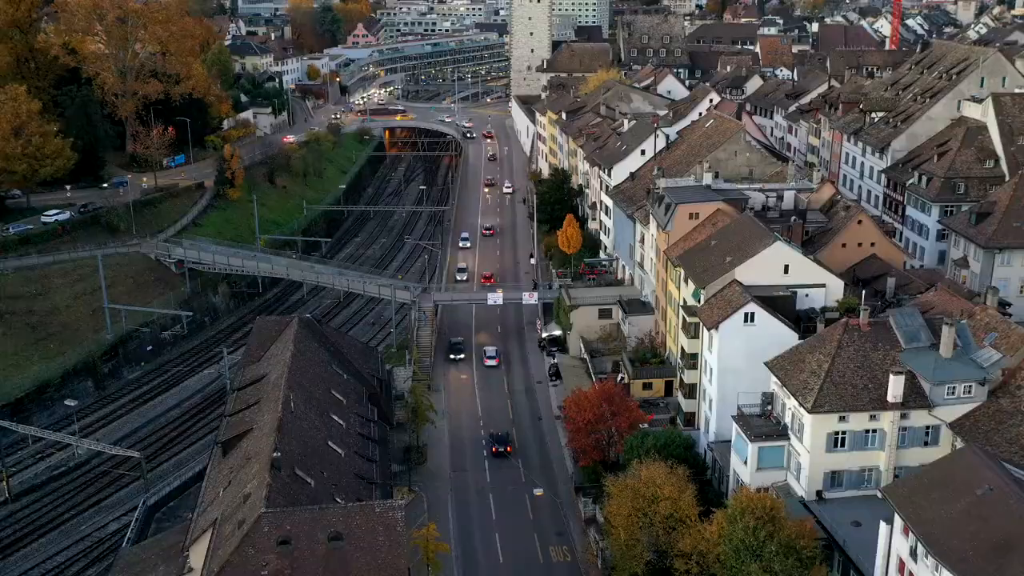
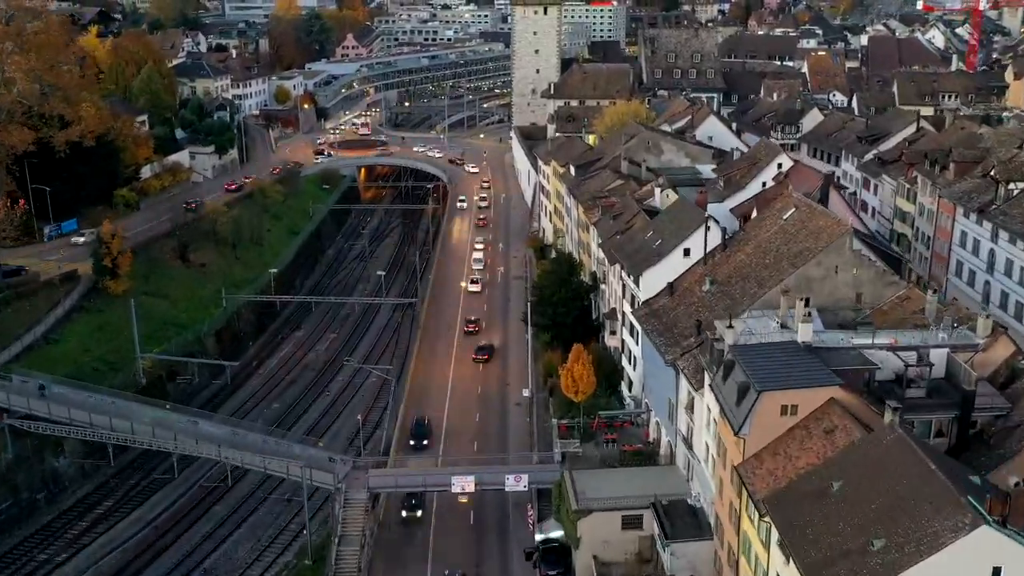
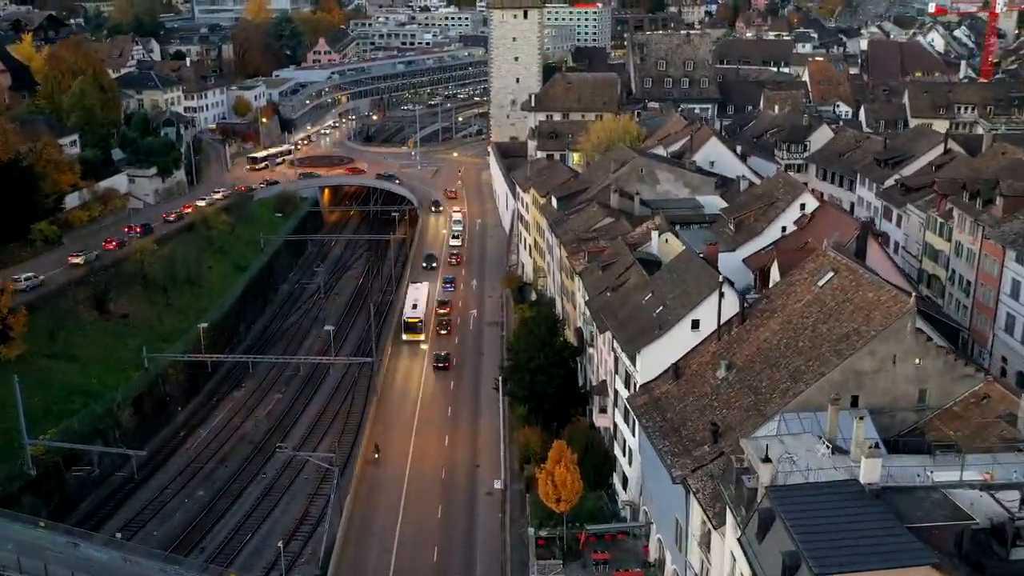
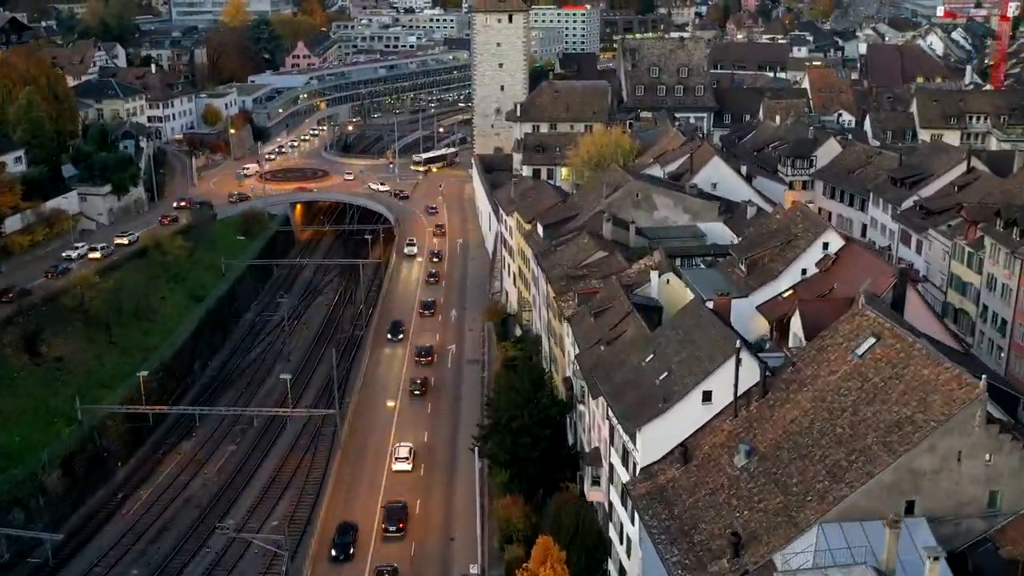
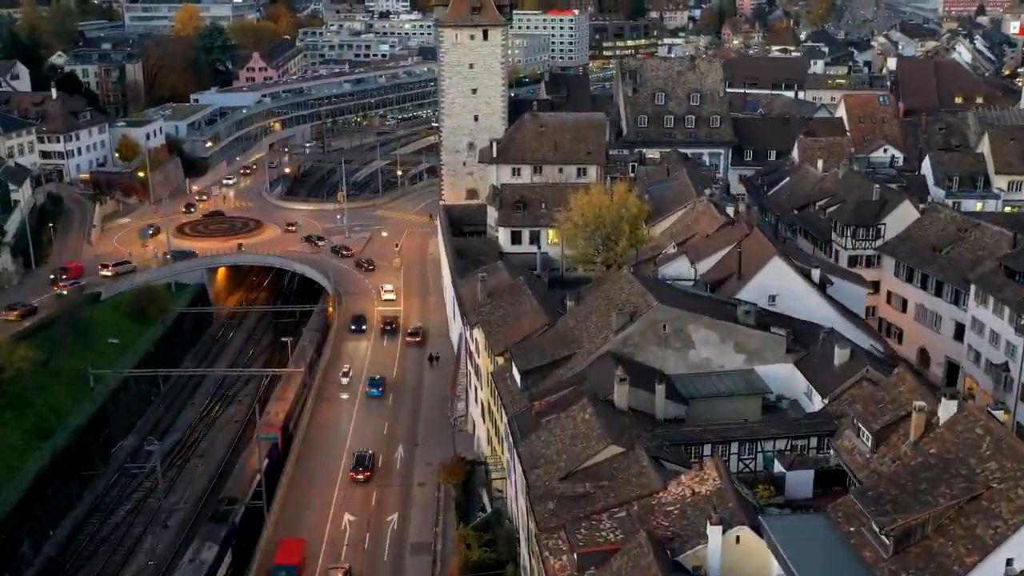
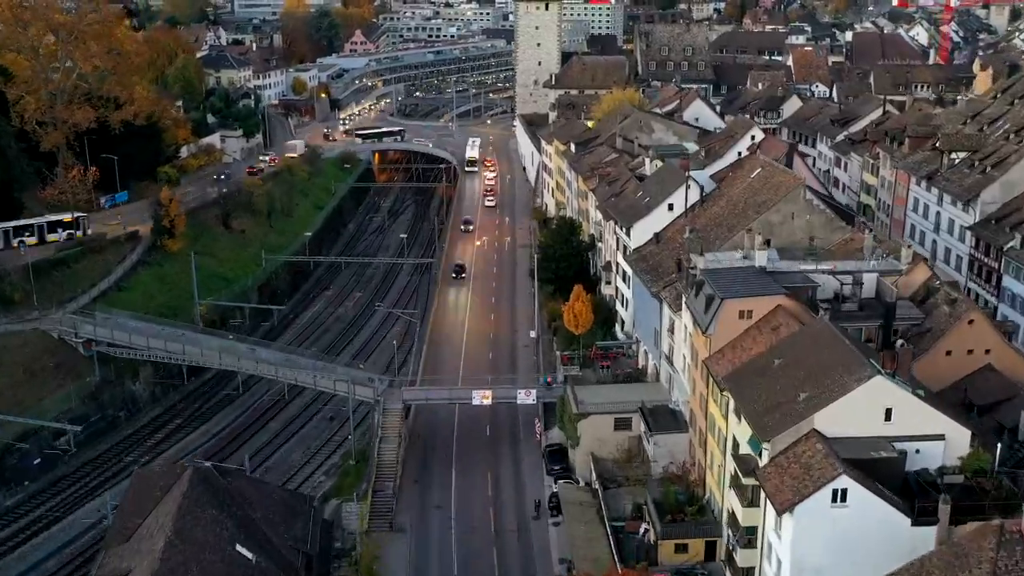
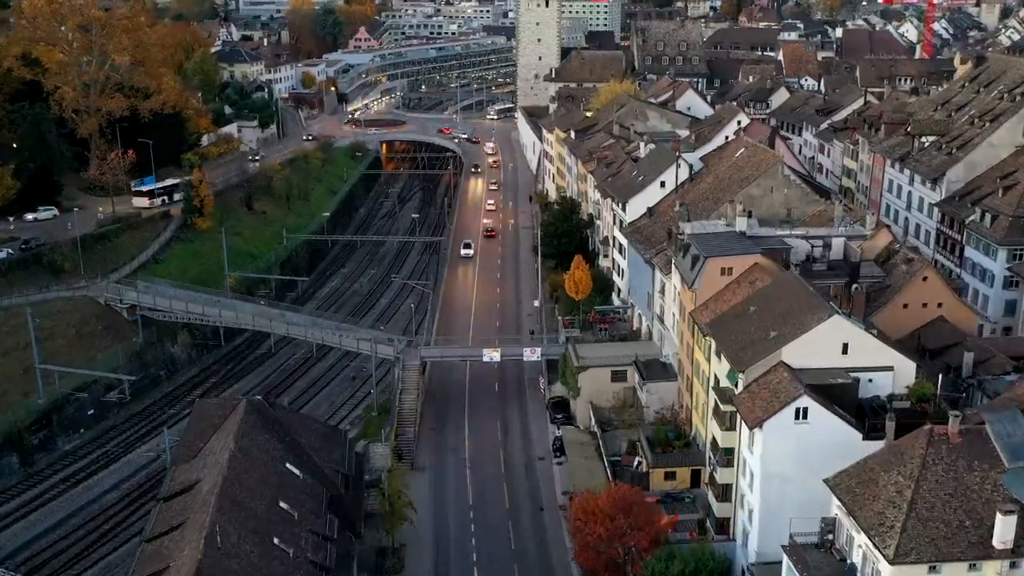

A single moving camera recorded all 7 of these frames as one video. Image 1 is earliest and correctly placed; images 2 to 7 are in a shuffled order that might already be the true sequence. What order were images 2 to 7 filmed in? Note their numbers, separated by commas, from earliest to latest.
7, 6, 2, 3, 4, 5
